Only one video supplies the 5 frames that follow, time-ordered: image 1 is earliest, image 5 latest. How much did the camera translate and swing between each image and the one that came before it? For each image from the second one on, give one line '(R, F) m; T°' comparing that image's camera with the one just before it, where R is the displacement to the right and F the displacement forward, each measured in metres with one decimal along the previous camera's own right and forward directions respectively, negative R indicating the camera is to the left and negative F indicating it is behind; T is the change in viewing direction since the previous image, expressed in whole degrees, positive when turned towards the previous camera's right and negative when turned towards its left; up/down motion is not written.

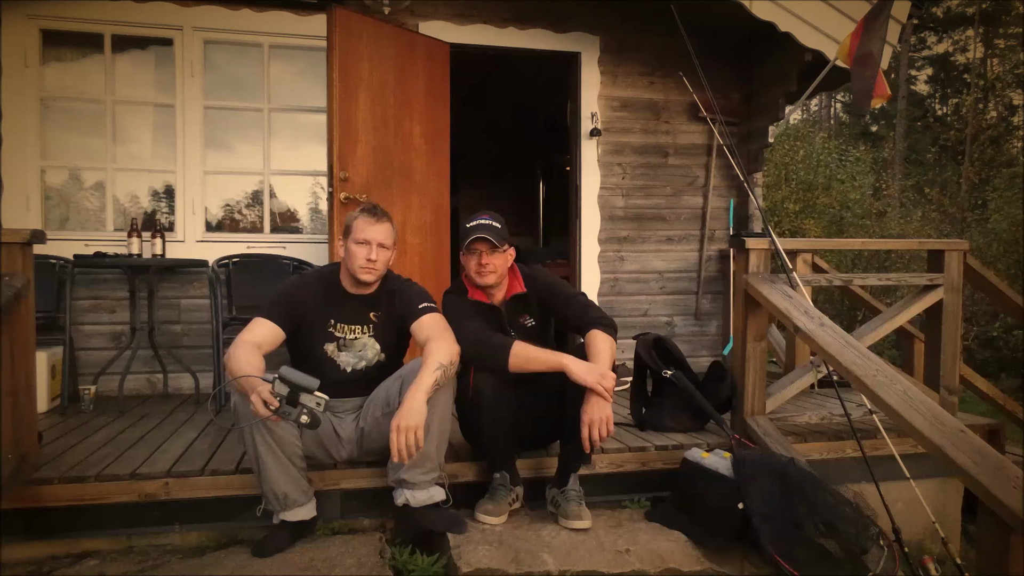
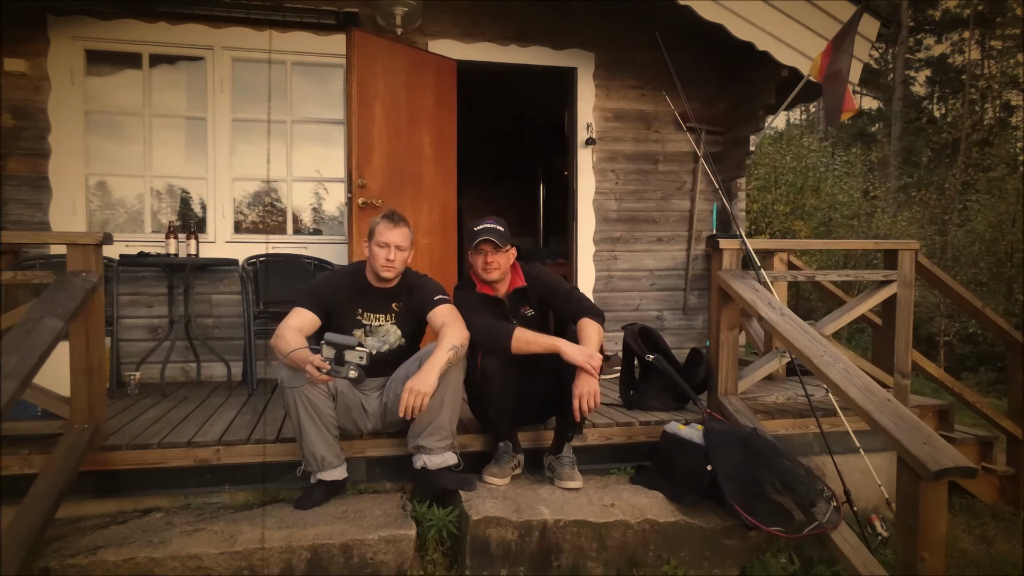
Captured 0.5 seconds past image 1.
(0.0, -0.4) m; 0°
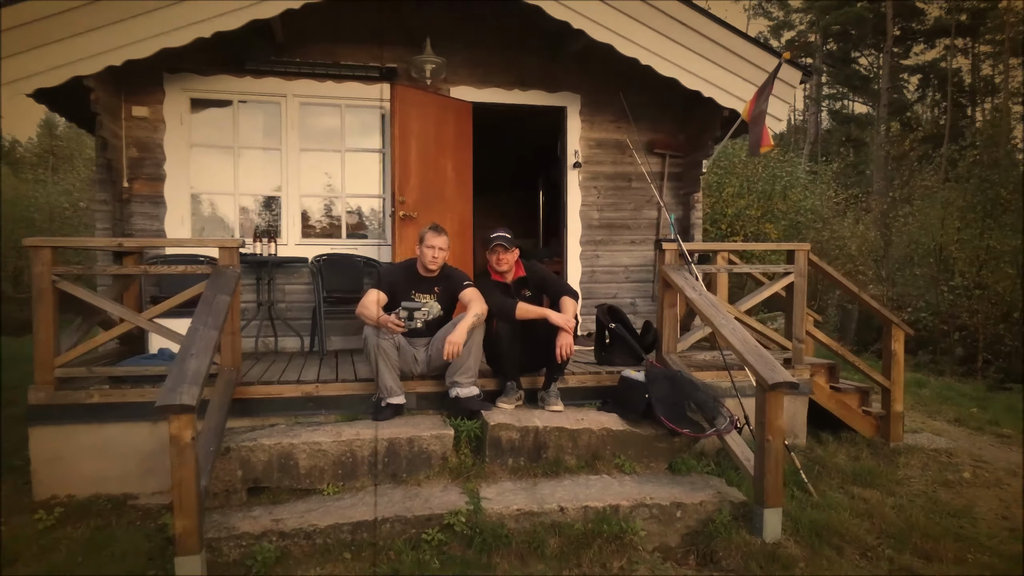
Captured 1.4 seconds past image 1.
(0.0, -1.2) m; 0°
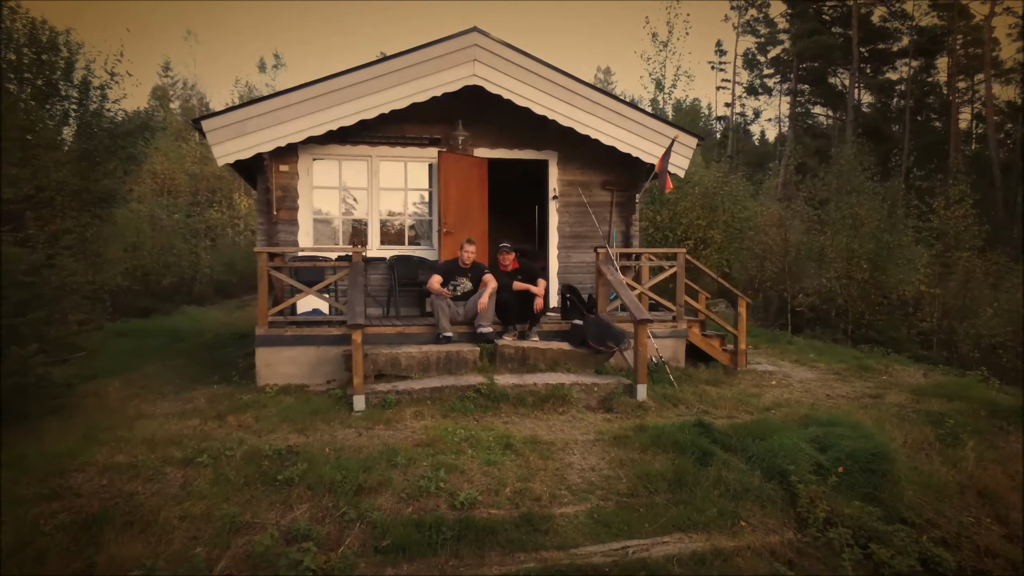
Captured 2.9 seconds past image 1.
(+0.1, -3.1) m; -1°
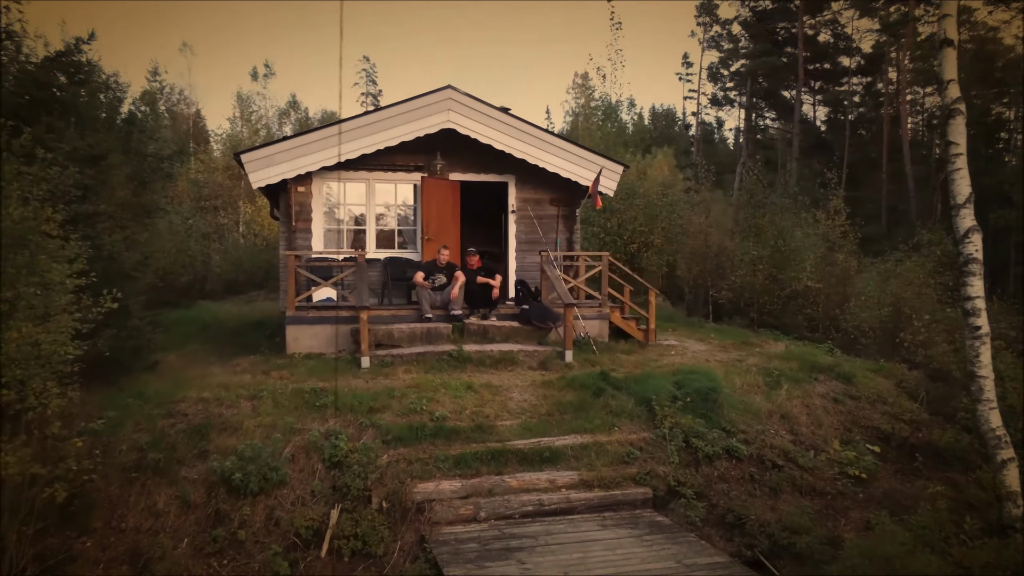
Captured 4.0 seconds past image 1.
(+0.2, -2.4) m; +1°
